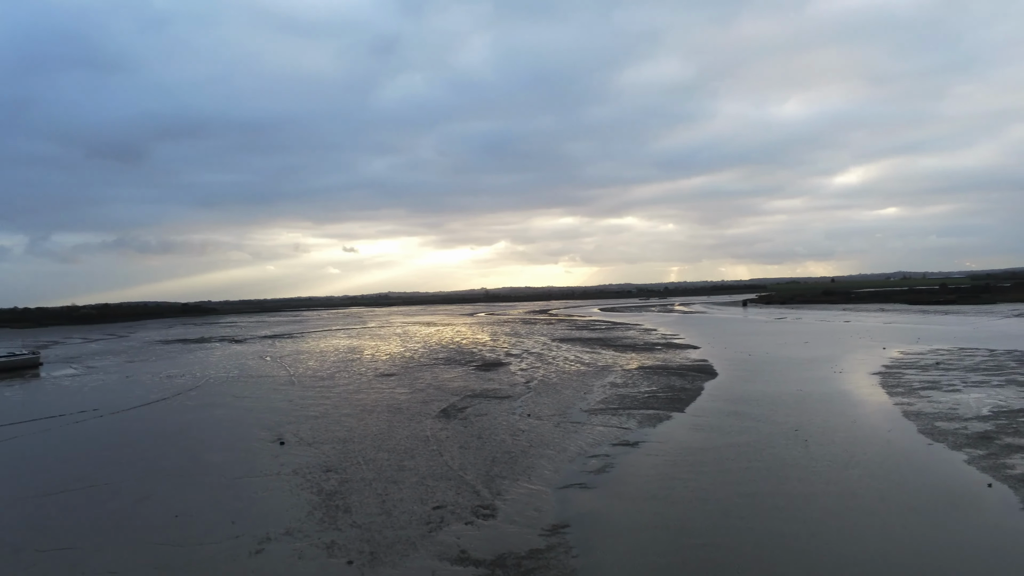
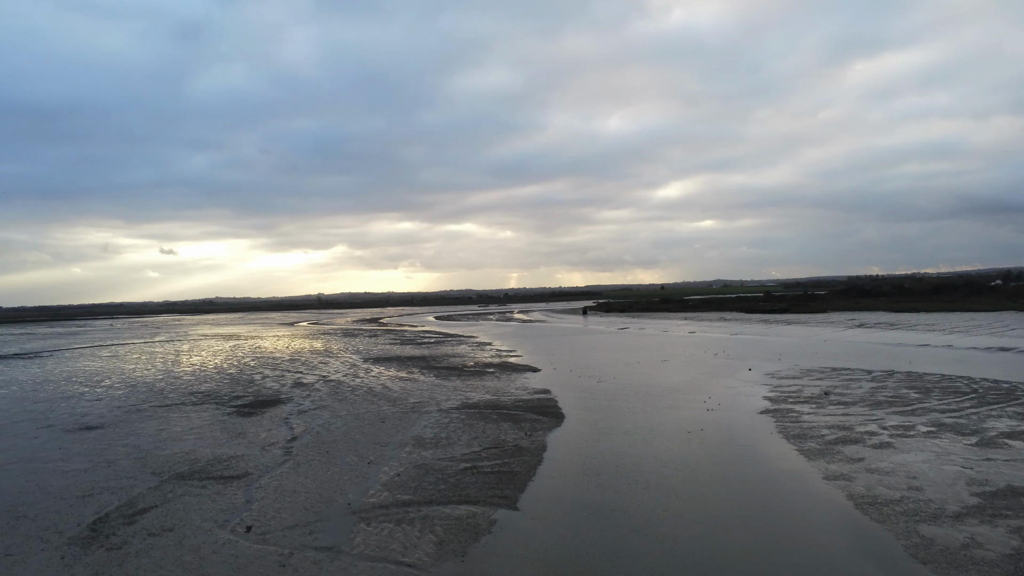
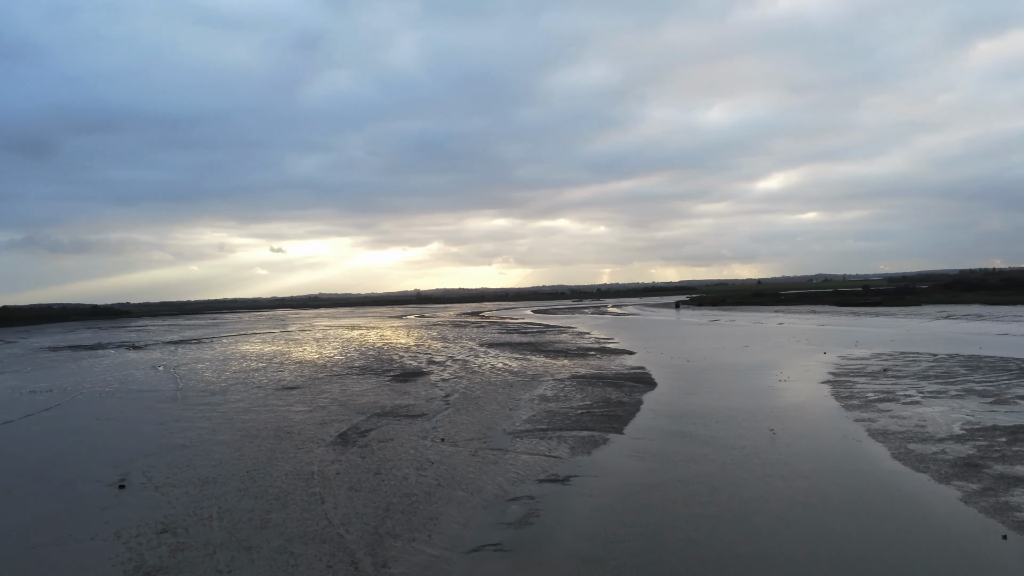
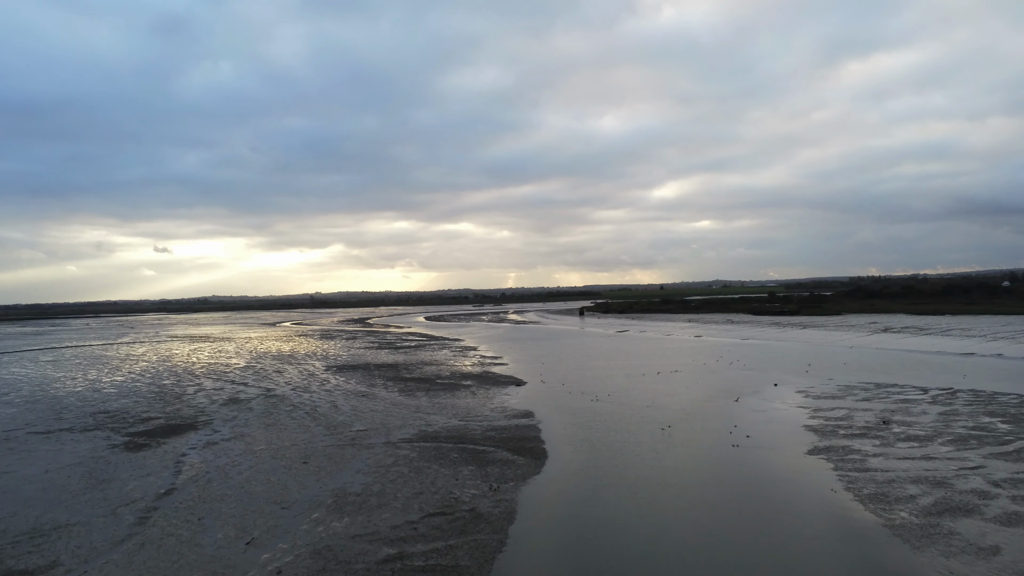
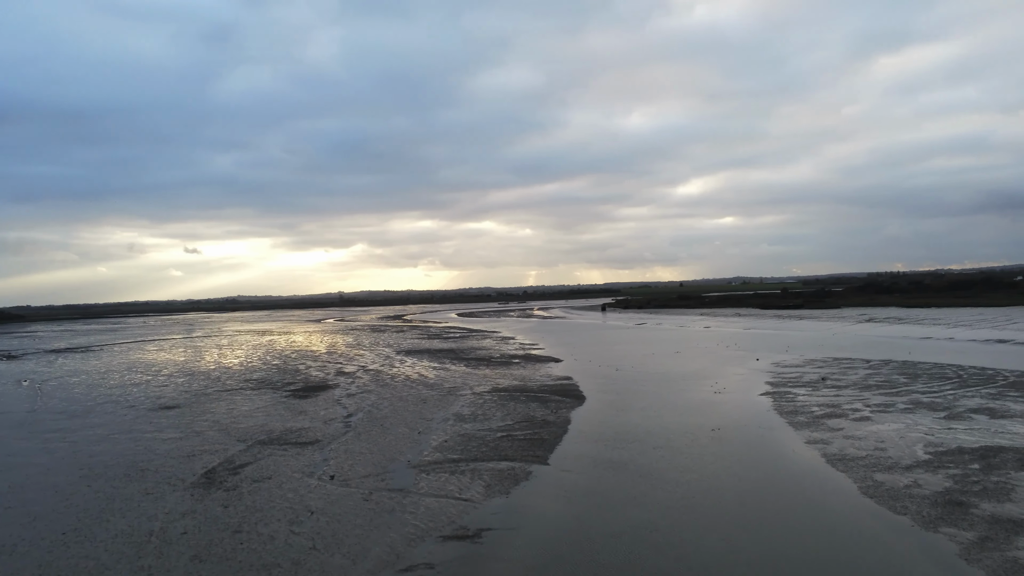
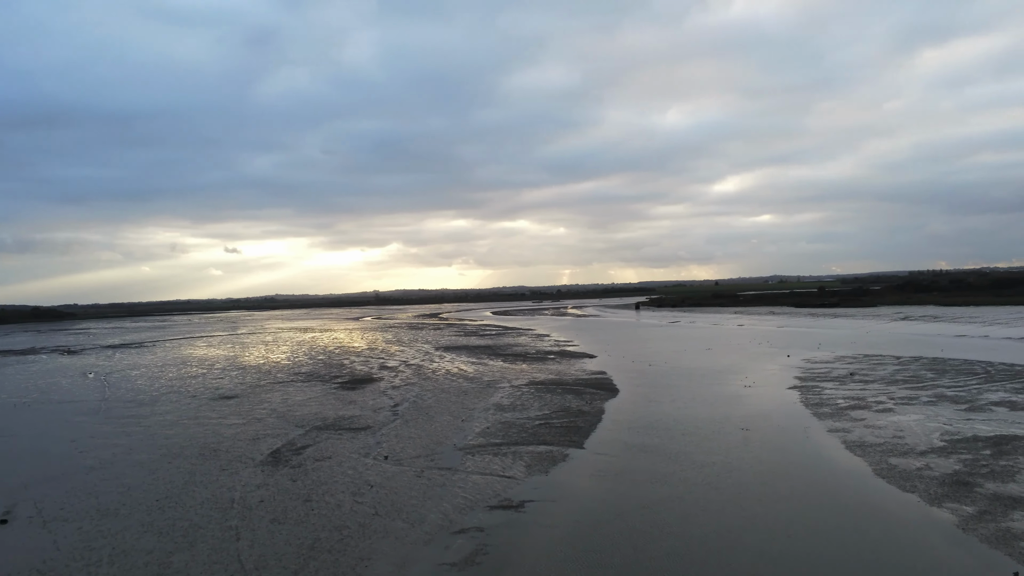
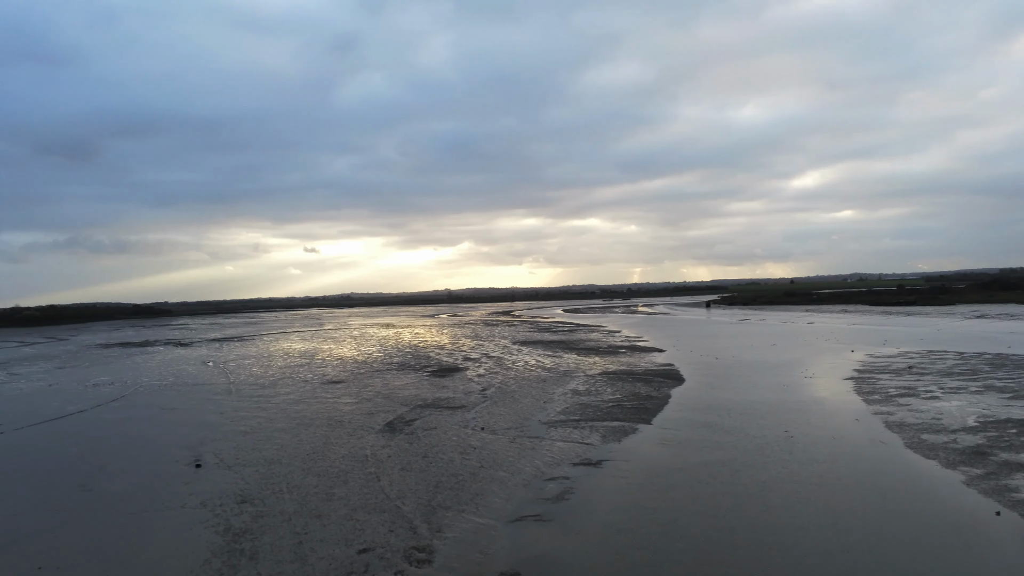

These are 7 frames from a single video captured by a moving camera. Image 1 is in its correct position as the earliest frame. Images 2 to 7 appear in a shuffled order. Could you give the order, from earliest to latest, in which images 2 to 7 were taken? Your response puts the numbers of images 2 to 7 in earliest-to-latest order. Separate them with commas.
7, 3, 6, 5, 2, 4
